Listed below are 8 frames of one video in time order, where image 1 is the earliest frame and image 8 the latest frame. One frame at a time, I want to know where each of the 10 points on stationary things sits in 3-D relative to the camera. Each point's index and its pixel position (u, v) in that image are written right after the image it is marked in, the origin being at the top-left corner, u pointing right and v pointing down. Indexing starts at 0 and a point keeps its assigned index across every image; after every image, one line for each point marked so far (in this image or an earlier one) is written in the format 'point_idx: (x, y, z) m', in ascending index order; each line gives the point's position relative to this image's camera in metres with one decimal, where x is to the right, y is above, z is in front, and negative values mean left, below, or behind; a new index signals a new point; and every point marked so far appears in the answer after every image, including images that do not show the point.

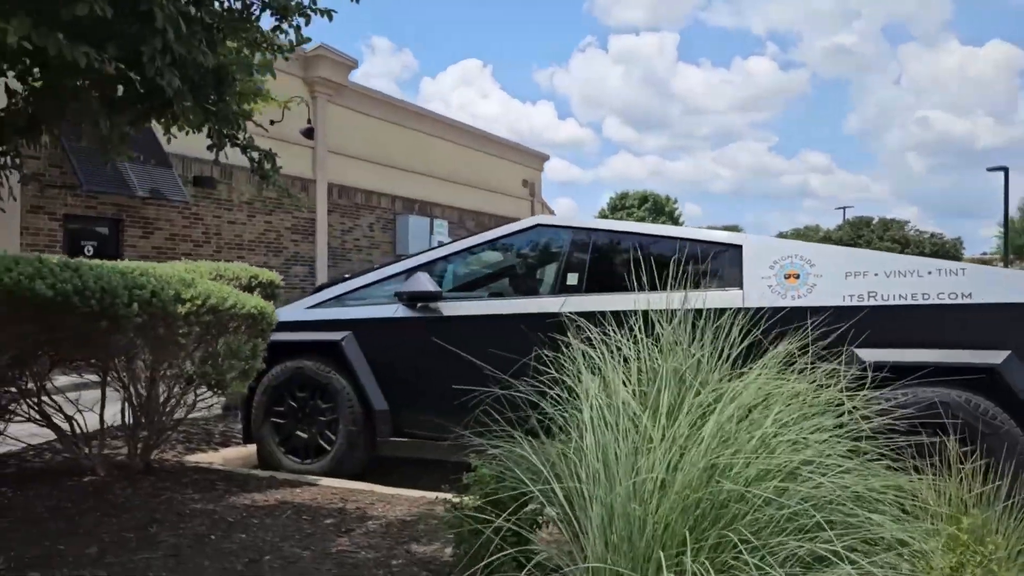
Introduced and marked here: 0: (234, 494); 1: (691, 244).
0: (-1.4, -1.1, +4.2) m
1: (+1.1, +0.2, +4.7) m
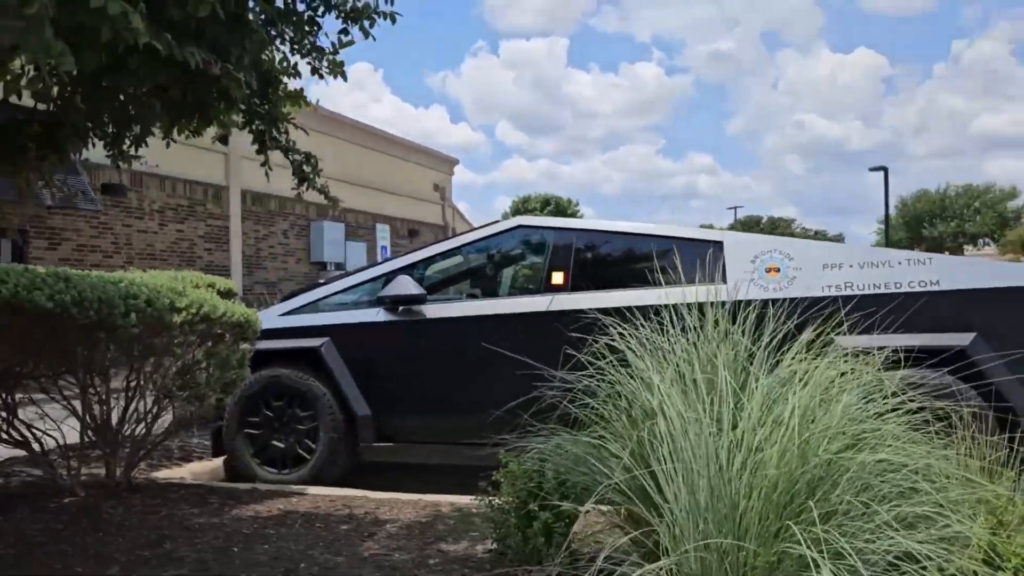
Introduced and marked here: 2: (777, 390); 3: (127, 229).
0: (-1.4, -1.1, +4.1) m
1: (+1.0, +0.3, +4.9) m
2: (+0.9, -0.3, +2.5) m
3: (-6.7, +1.0, +14.3) m
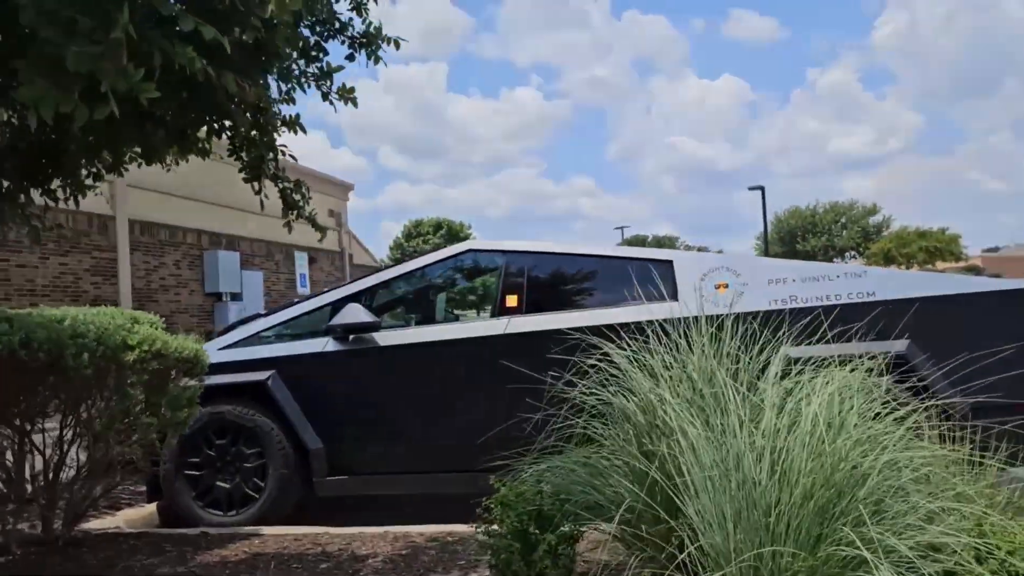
0: (-1.5, -1.2, +3.9) m
1: (+0.7, +0.2, +5.0) m
2: (+0.9, -0.4, +2.6) m
3: (-8.2, +0.4, +13.4) m
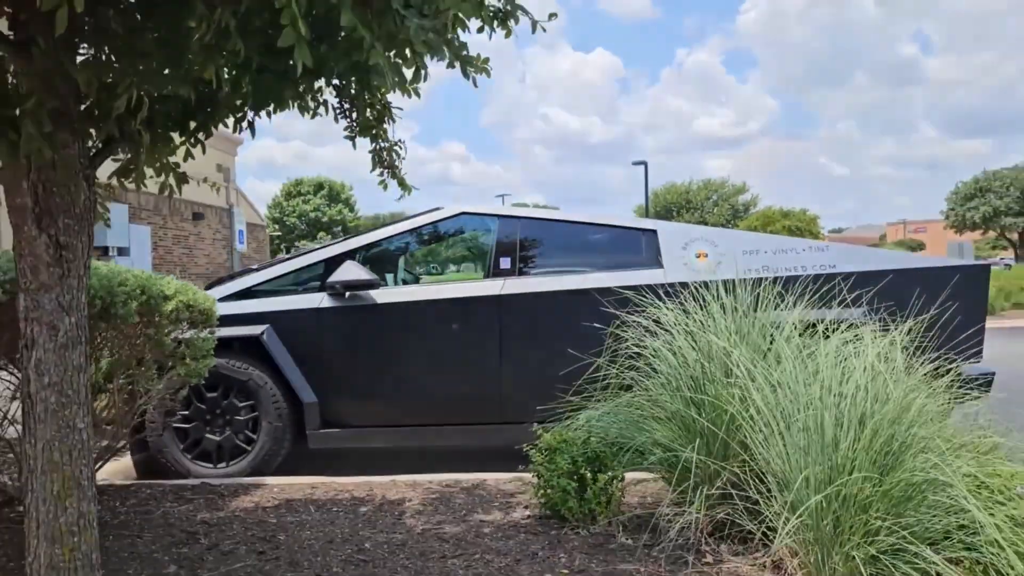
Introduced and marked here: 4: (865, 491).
0: (-1.4, -1.0, +4.0) m
1: (+0.6, +0.4, +5.4) m
2: (+1.2, -0.3, +3.1) m
3: (-9.4, +1.2, +12.2) m
4: (+1.1, -0.6, +2.6) m
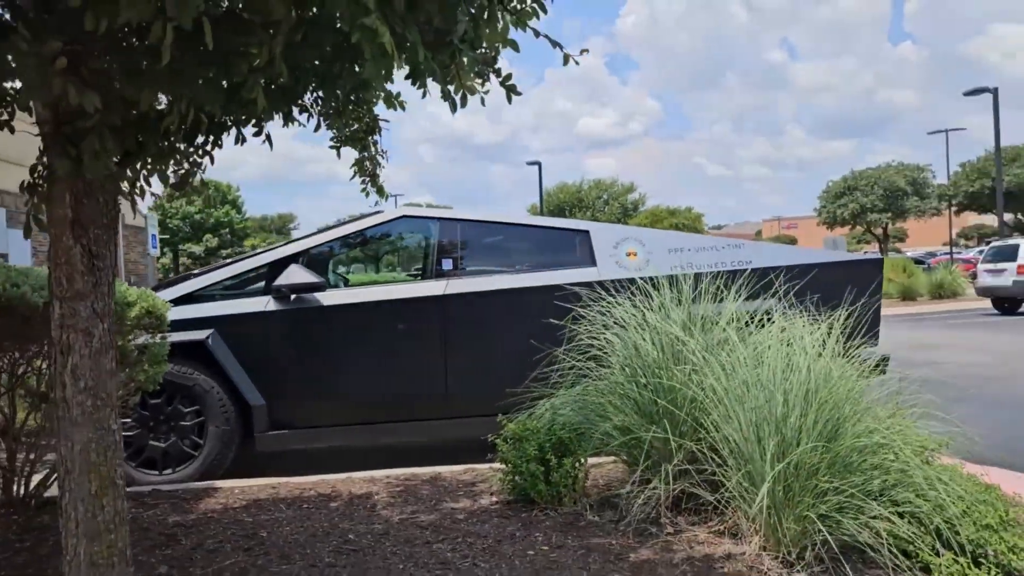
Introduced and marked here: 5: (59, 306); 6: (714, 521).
0: (-1.6, -1.0, +4.0) m
1: (+0.2, +0.4, +5.7) m
2: (+1.1, -0.2, +3.5) m
3: (-10.6, +1.0, +11.1) m
4: (+1.1, -0.6, +3.0) m
5: (-1.2, 0.0, +2.1) m
6: (+0.8, -0.9, +3.4) m
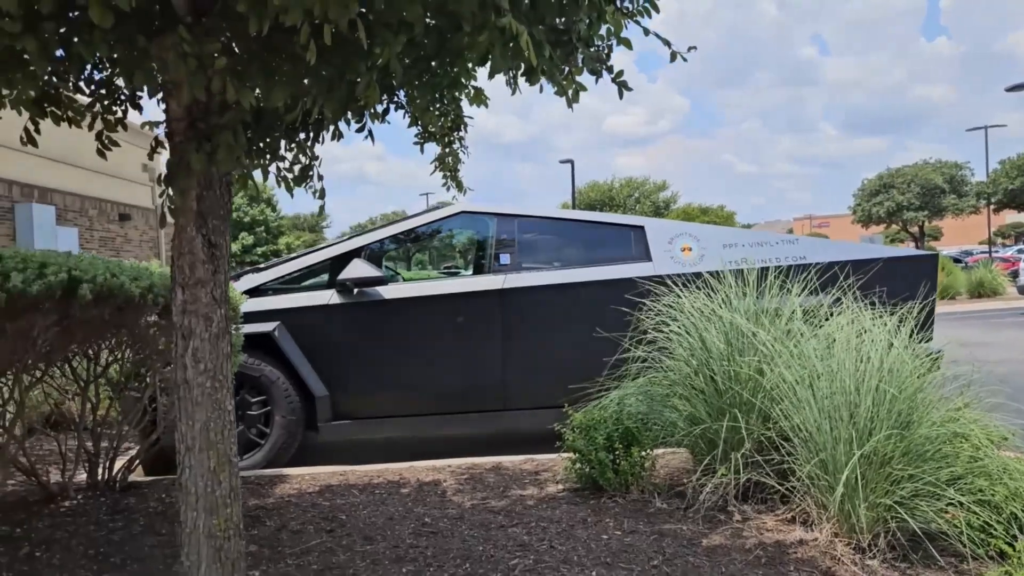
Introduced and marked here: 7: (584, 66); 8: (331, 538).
0: (-1.2, -1.0, +4.2) m
1: (+0.6, +0.4, +5.8) m
2: (+1.4, -0.2, +3.5) m
3: (-10.0, +1.1, +11.6) m
4: (+1.4, -0.6, +3.1) m
5: (-0.9, 0.0, +2.3) m
6: (+1.1, -0.9, +3.4) m
7: (+0.2, +0.7, +2.5) m
8: (-0.7, -1.0, +3.3) m
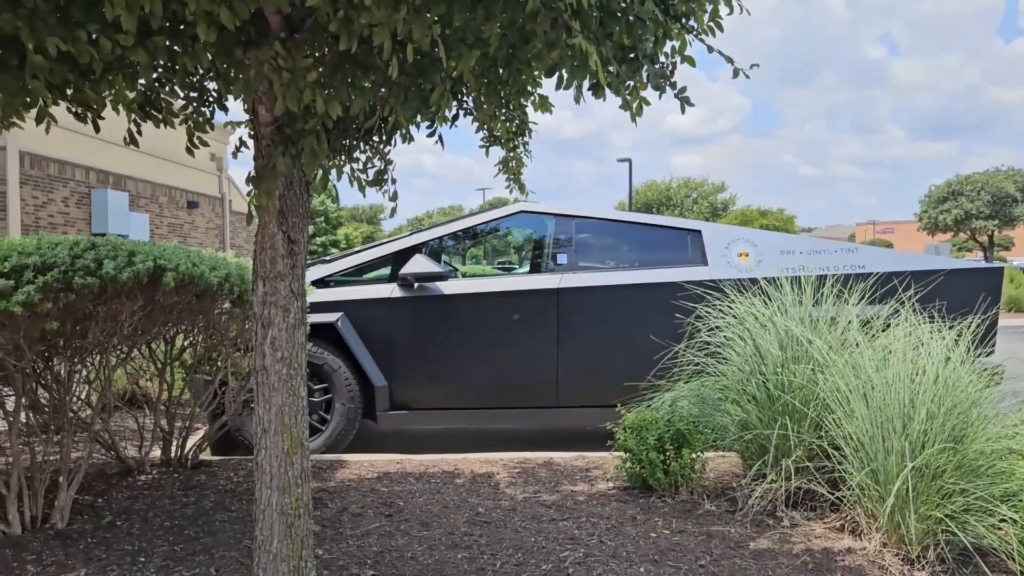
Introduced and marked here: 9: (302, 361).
0: (-1.0, -1.0, +4.4) m
1: (+1.0, +0.4, +5.8) m
2: (+1.7, -0.3, +3.5) m
3: (-9.2, +1.4, +12.3) m
4: (+1.6, -0.6, +3.1) m
5: (-0.7, 0.0, +2.4) m
6: (+1.3, -1.0, +3.5) m
7: (+0.4, +0.7, +2.6) m
8: (-0.5, -1.0, +3.5) m
9: (-0.6, -0.2, +2.5) m
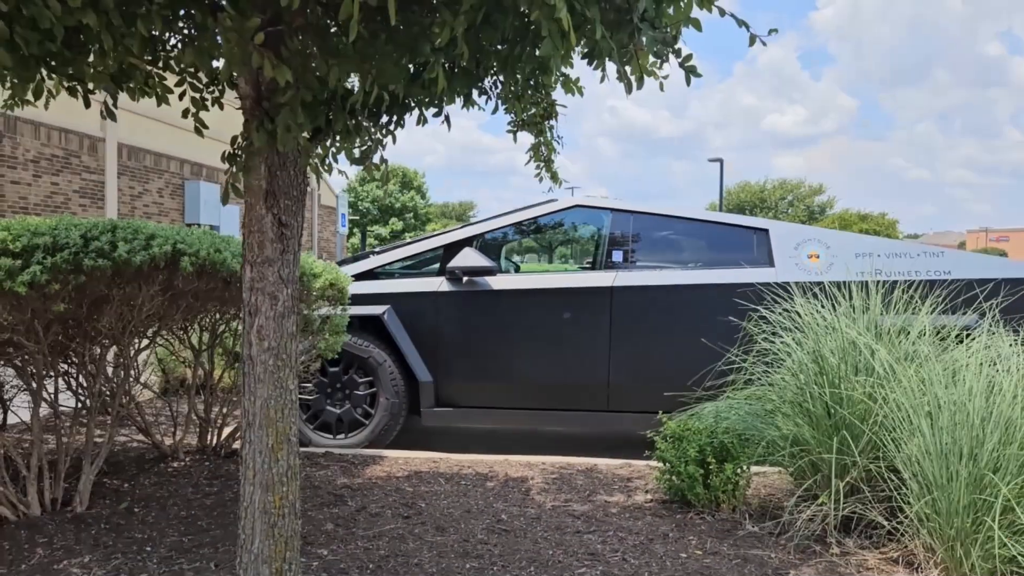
0: (-0.8, -0.9, +4.2) m
1: (+1.4, +0.4, +5.5) m
2: (+1.8, -0.3, +3.1) m
3: (-8.0, +1.7, +13.0) m
4: (+1.6, -0.7, +2.7) m
5: (-0.7, +0.1, +2.3) m
6: (+1.4, -1.0, +3.1) m
7: (+0.5, +0.7, +2.3) m
8: (-0.4, -1.0, +3.3) m
9: (-0.6, -0.2, +2.4) m
